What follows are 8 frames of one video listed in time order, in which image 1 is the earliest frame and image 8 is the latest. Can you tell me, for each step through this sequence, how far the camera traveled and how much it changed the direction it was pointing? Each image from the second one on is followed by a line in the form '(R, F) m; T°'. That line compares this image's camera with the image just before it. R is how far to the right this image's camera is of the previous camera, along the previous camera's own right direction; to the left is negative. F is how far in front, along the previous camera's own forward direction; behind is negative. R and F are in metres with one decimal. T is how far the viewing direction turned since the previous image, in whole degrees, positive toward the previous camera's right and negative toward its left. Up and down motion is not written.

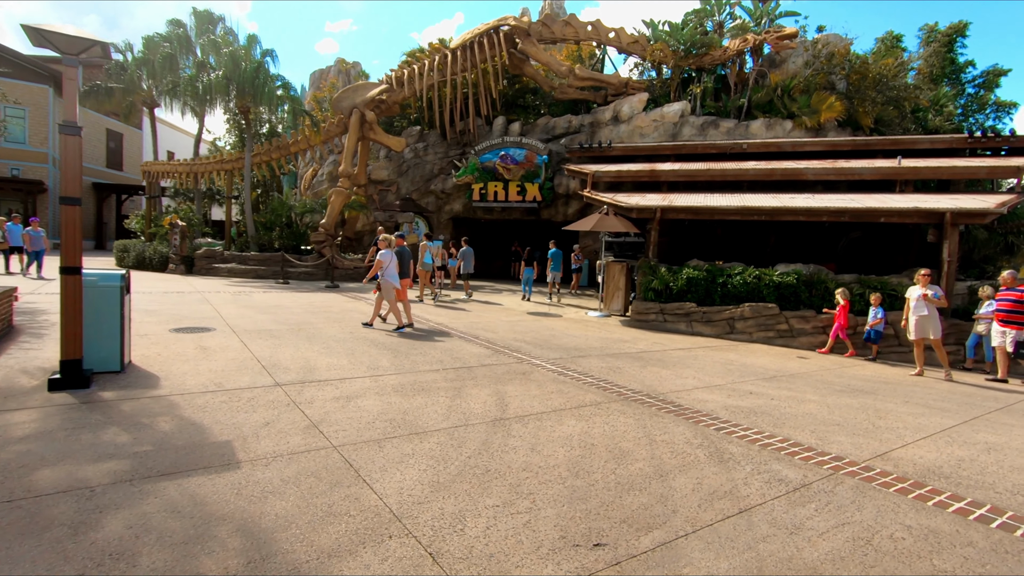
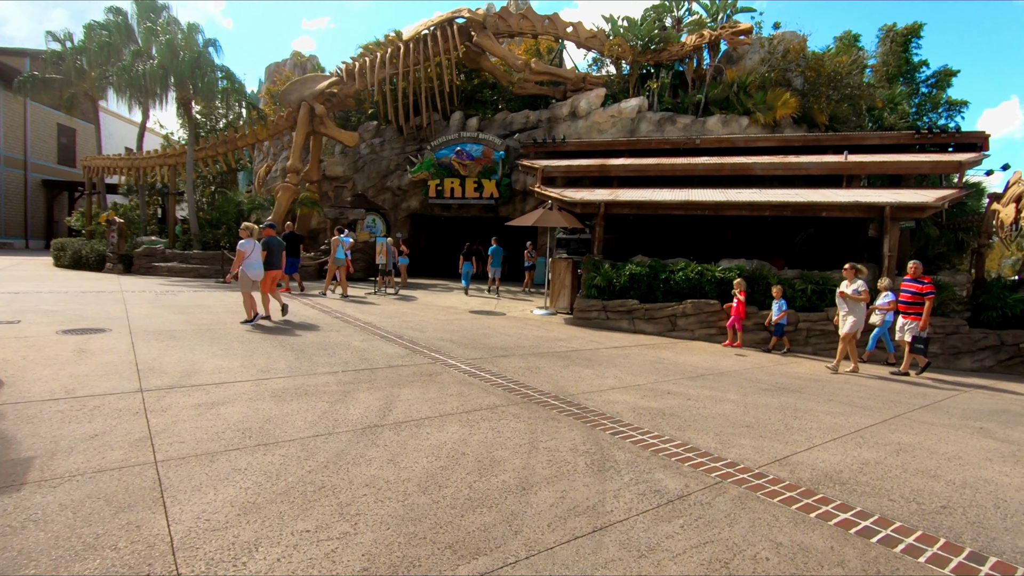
(+0.9, +0.4) m; +2°
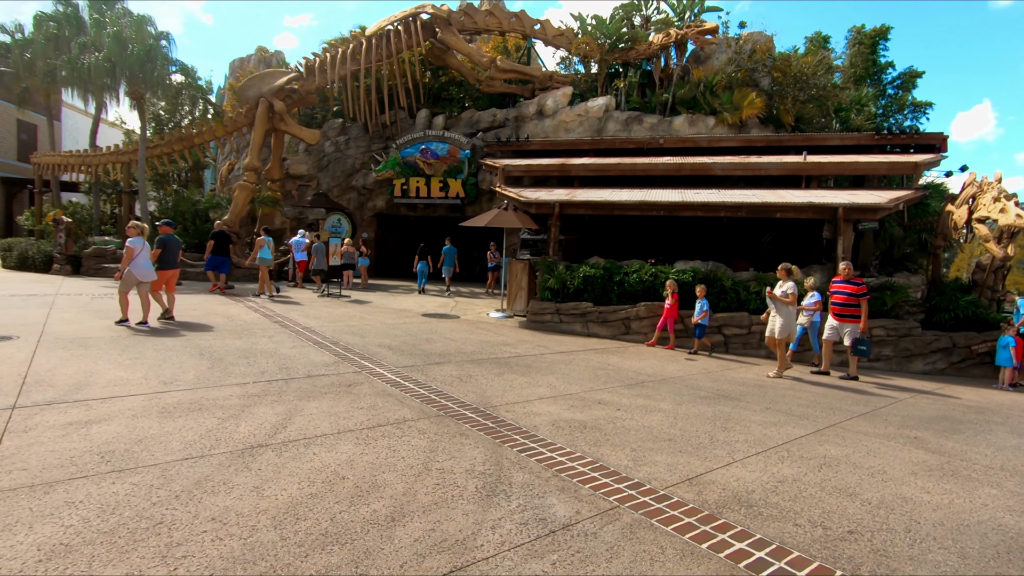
(+0.7, +0.3) m; +2°
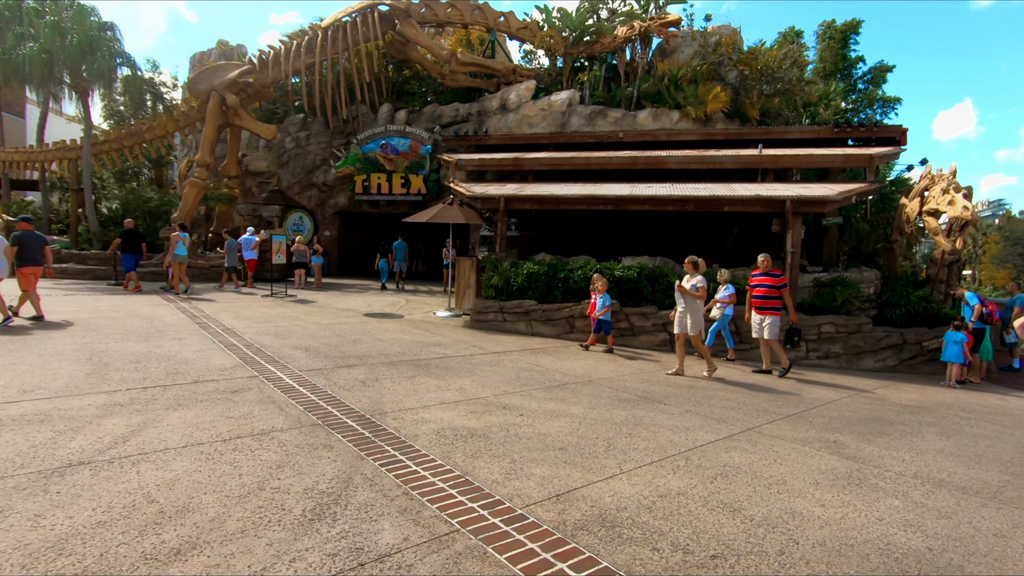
(+1.0, +0.4) m; +1°
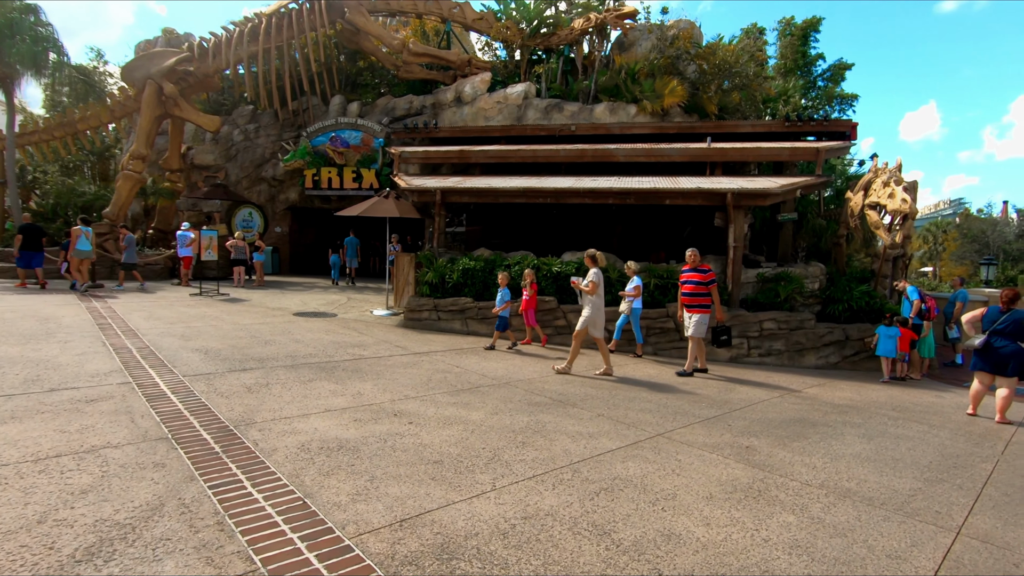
(+0.8, +0.5) m; +2°
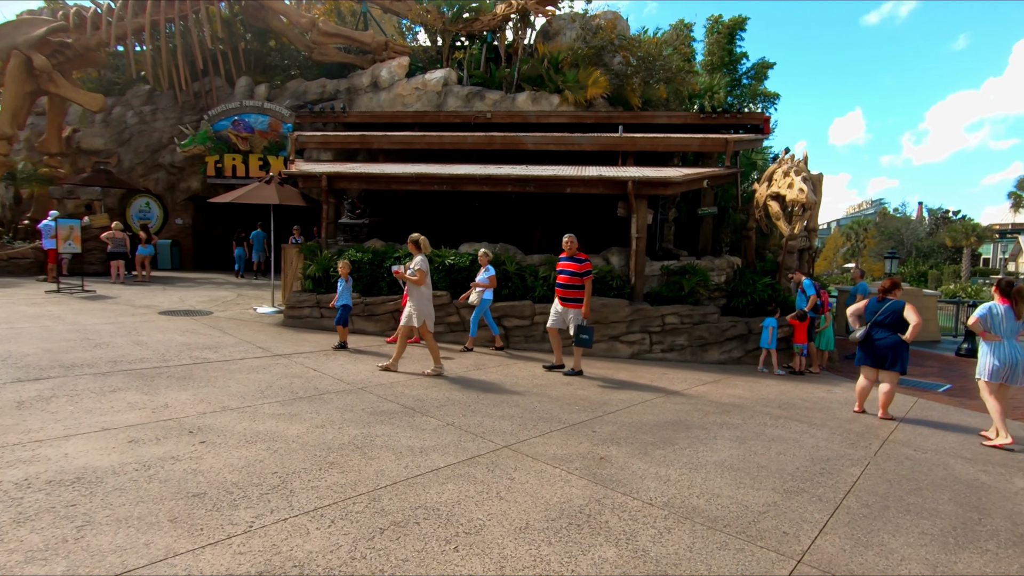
(+1.0, +0.7) m; +5°
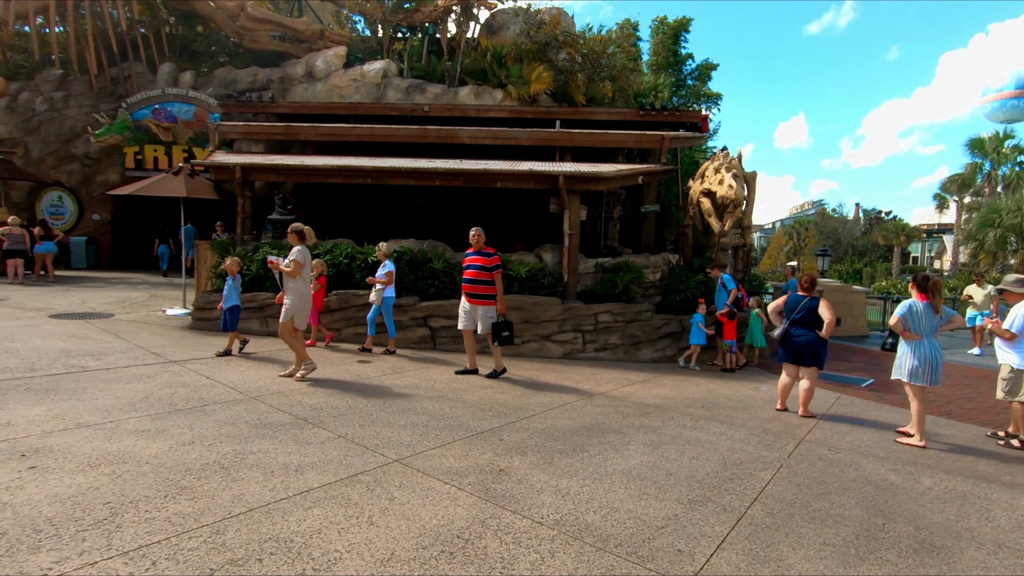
(+0.5, +0.4) m; +4°
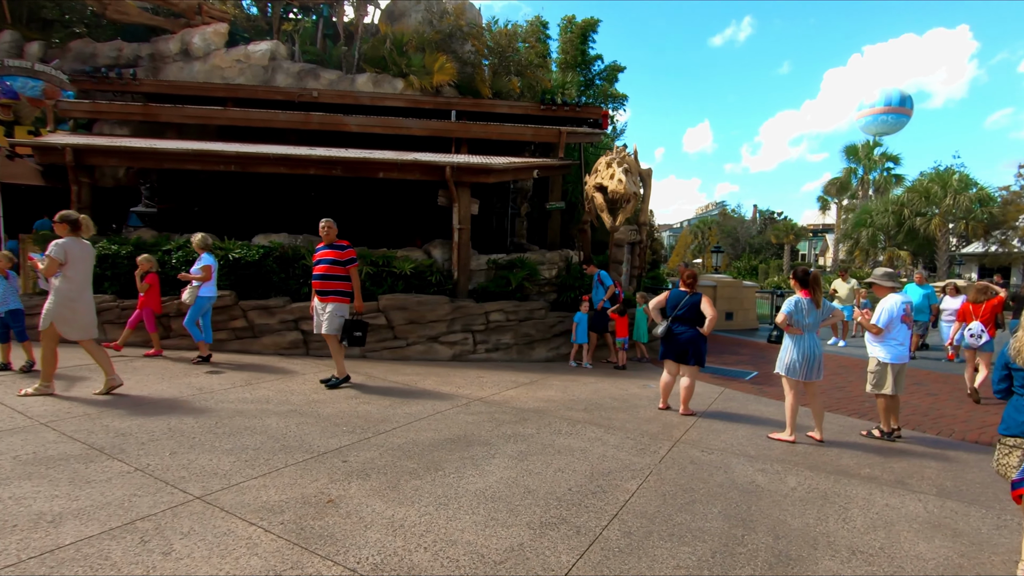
(+0.6, +0.5) m; +8°
